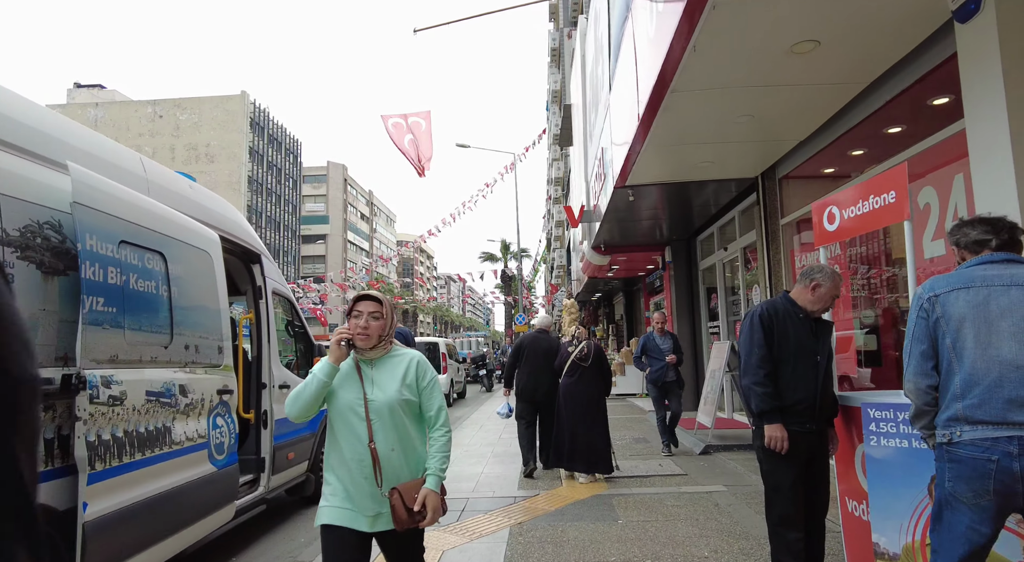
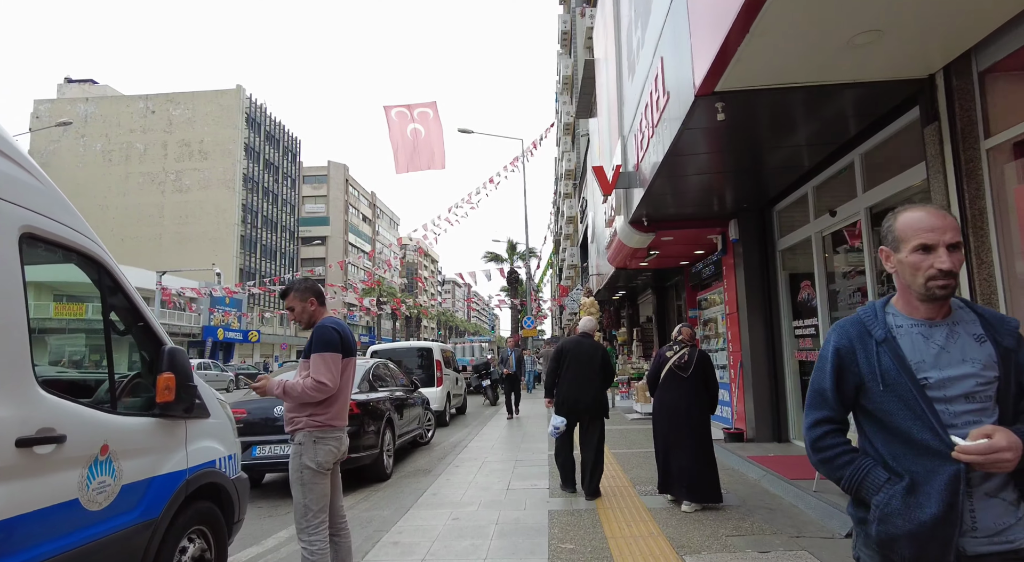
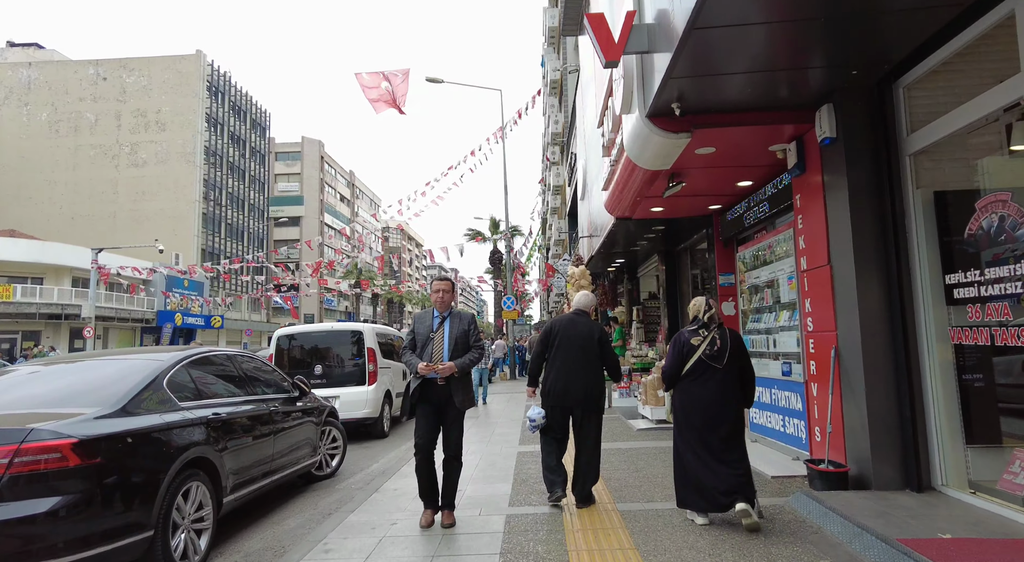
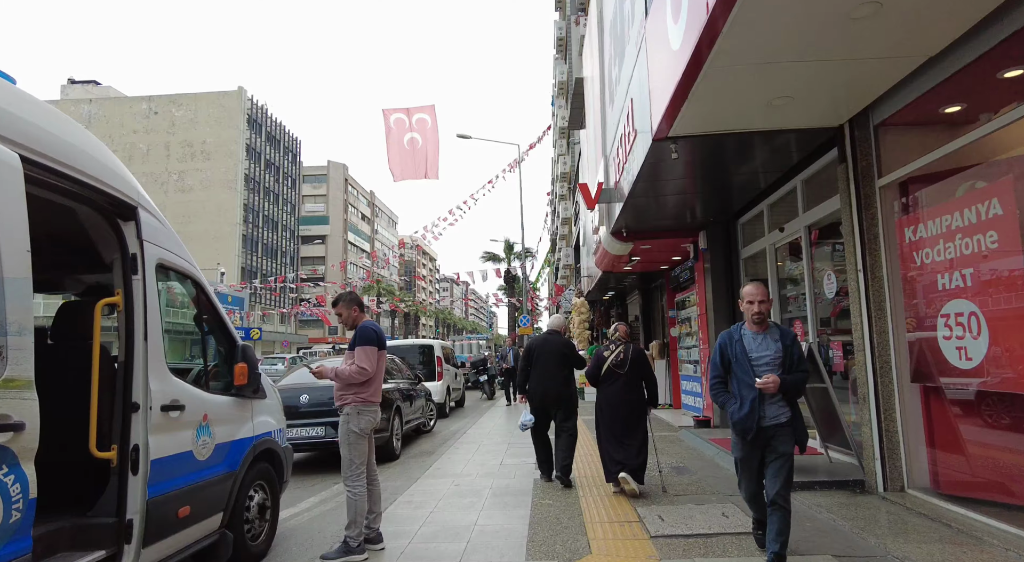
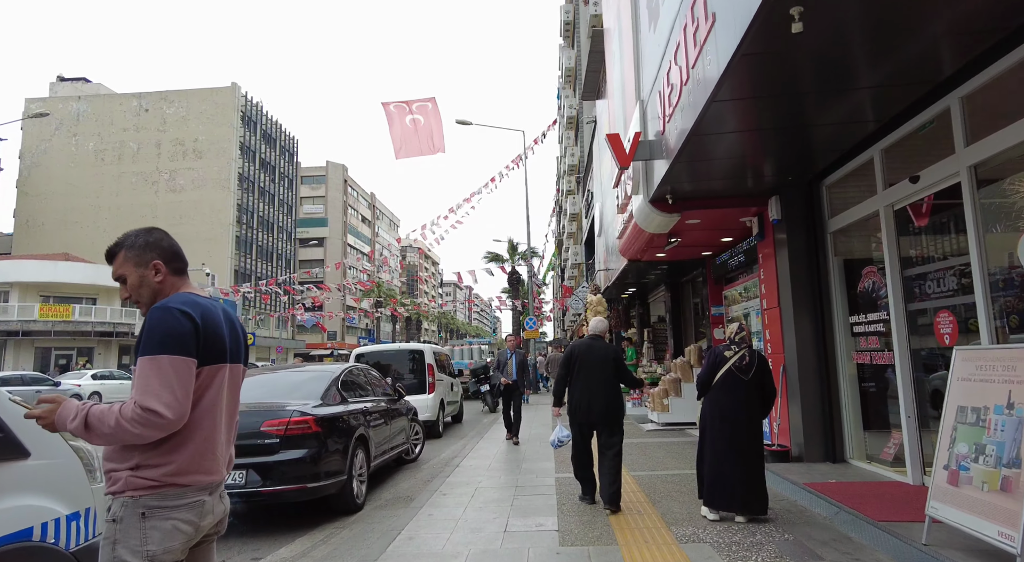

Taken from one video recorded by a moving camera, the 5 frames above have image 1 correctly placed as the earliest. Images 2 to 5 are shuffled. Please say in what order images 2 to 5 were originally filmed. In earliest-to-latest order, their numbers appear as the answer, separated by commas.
4, 2, 5, 3
